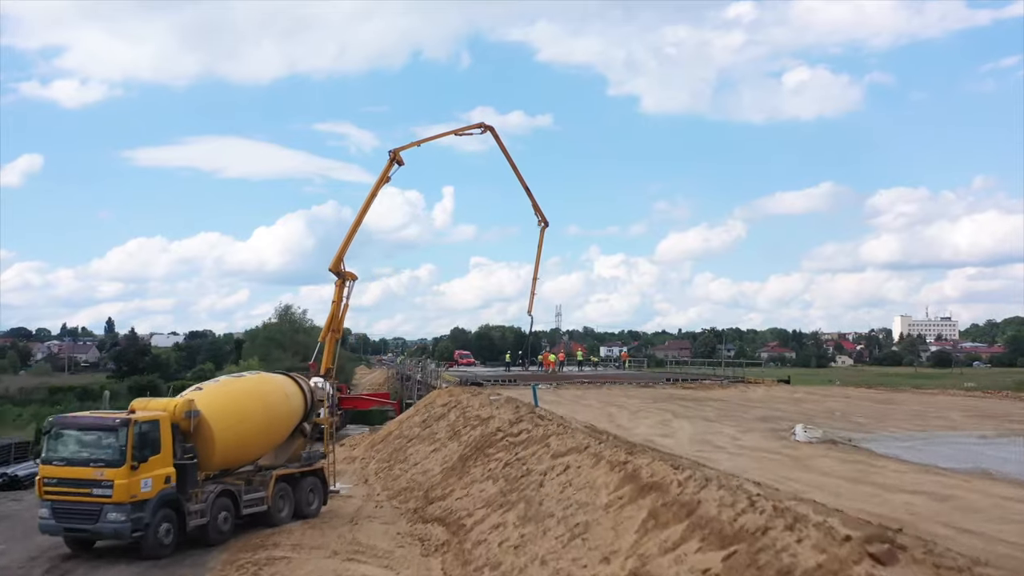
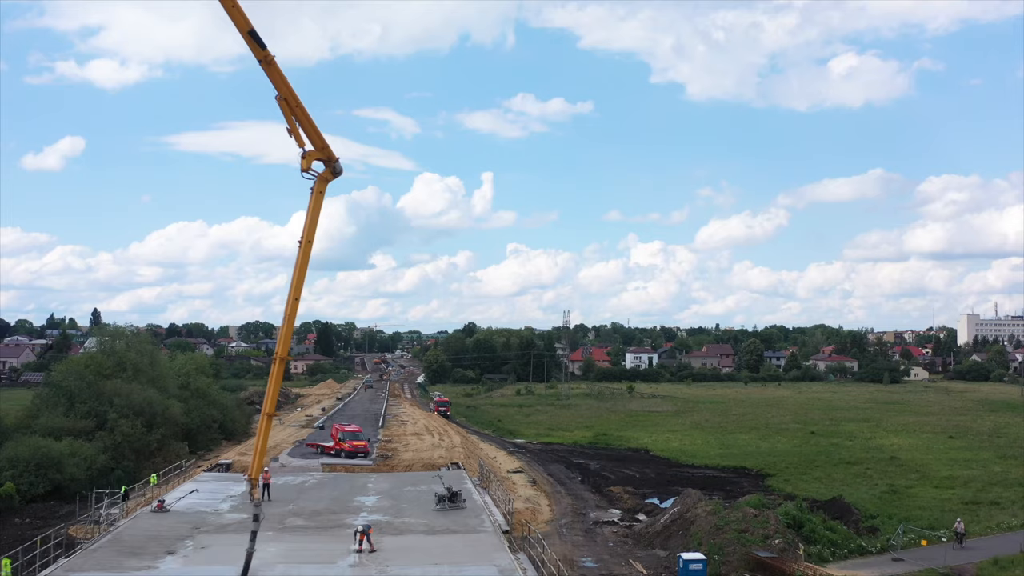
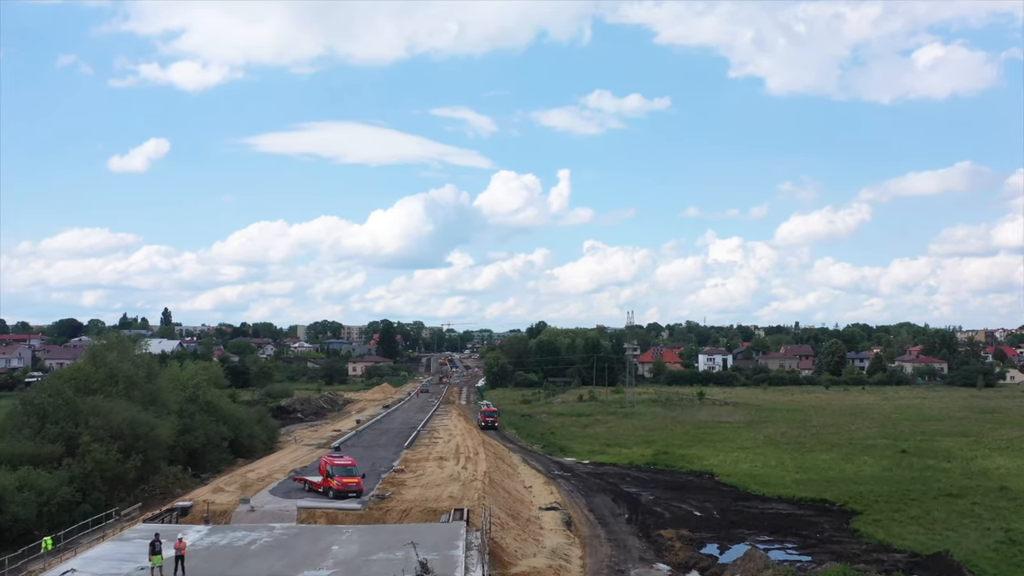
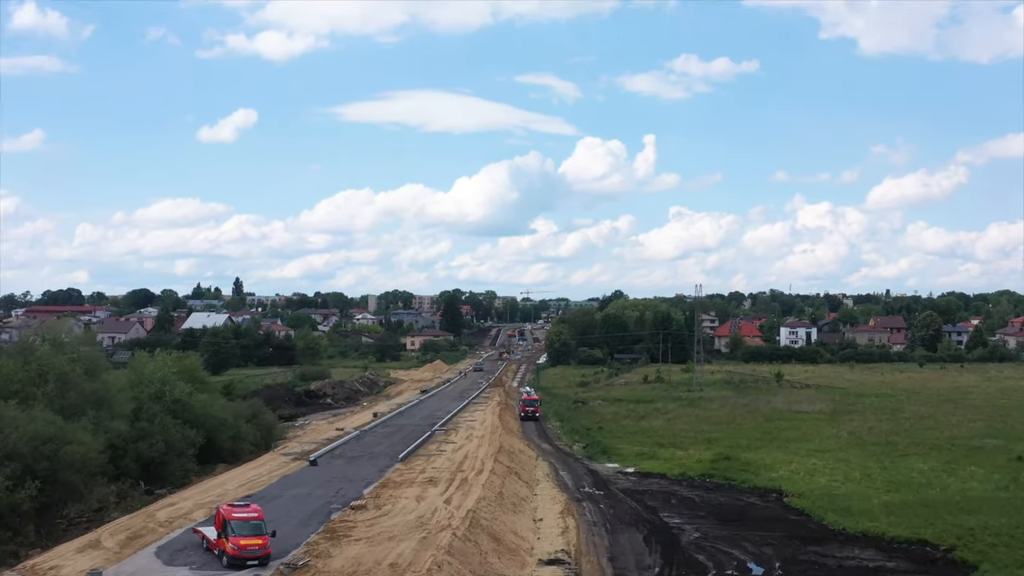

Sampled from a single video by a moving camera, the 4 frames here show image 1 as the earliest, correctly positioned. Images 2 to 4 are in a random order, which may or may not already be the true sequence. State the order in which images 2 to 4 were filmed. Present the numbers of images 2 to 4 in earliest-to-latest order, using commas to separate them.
2, 3, 4
